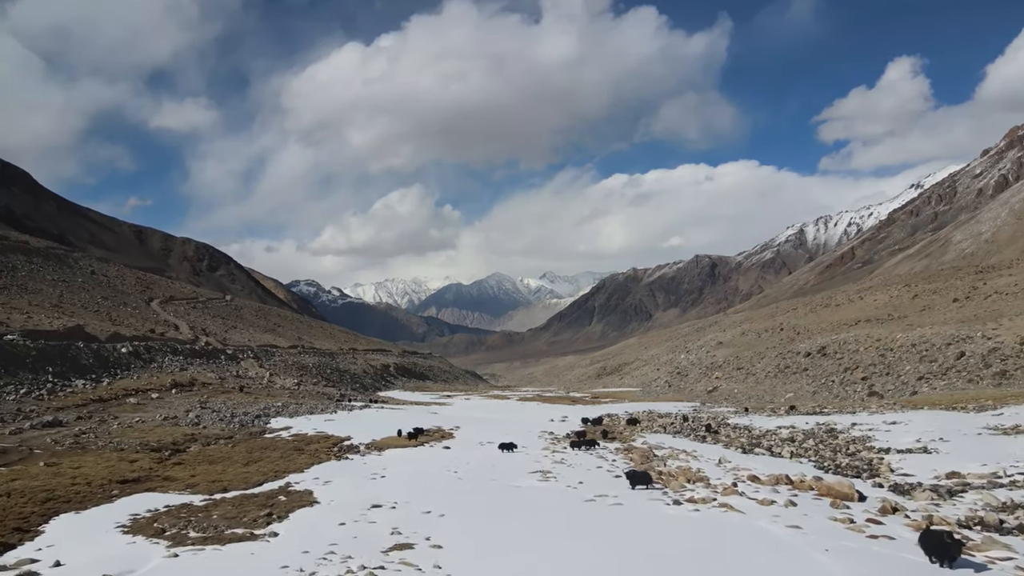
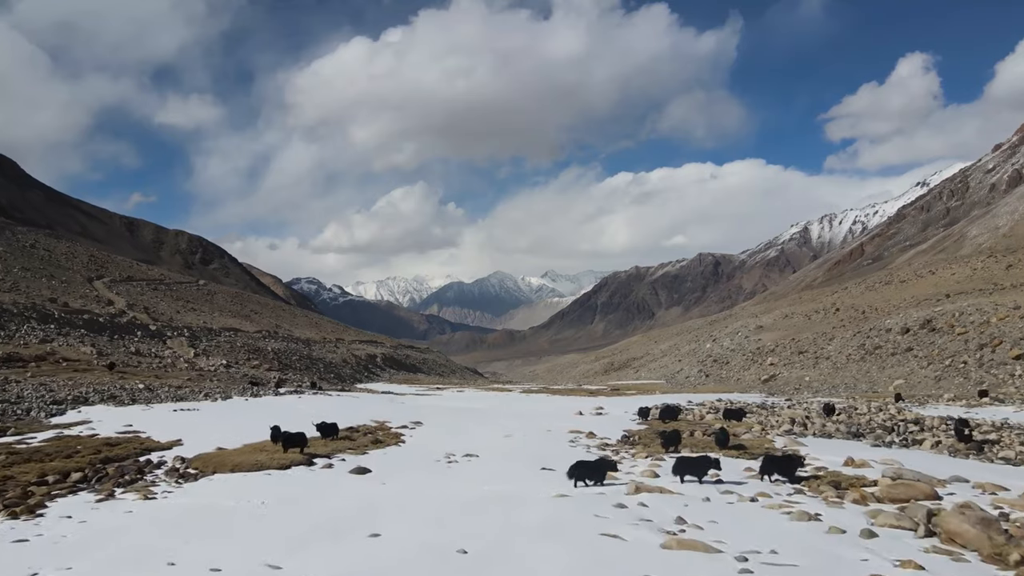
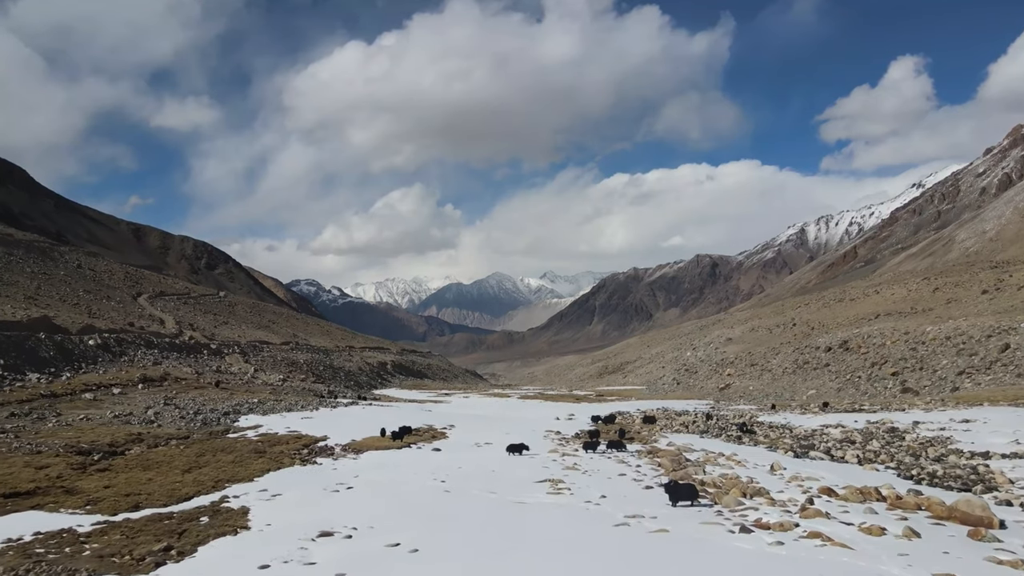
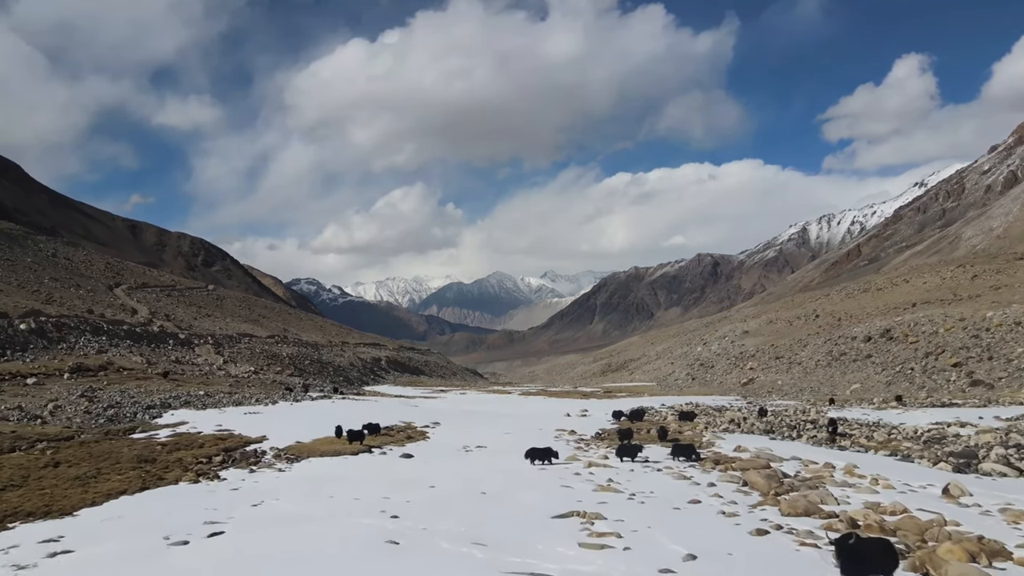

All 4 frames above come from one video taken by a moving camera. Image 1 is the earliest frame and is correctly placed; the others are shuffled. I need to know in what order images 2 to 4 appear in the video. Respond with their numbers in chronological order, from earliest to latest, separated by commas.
3, 4, 2
